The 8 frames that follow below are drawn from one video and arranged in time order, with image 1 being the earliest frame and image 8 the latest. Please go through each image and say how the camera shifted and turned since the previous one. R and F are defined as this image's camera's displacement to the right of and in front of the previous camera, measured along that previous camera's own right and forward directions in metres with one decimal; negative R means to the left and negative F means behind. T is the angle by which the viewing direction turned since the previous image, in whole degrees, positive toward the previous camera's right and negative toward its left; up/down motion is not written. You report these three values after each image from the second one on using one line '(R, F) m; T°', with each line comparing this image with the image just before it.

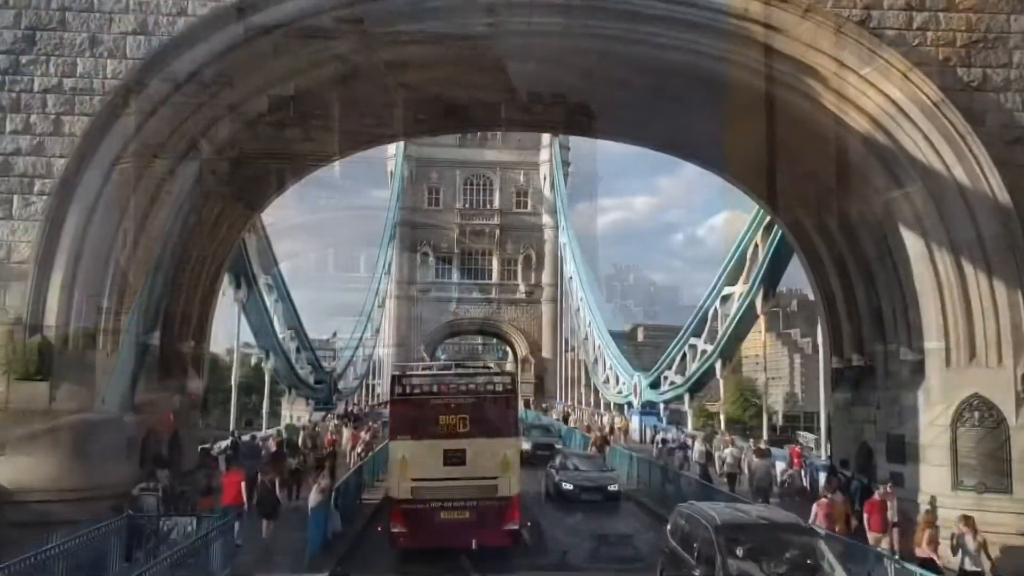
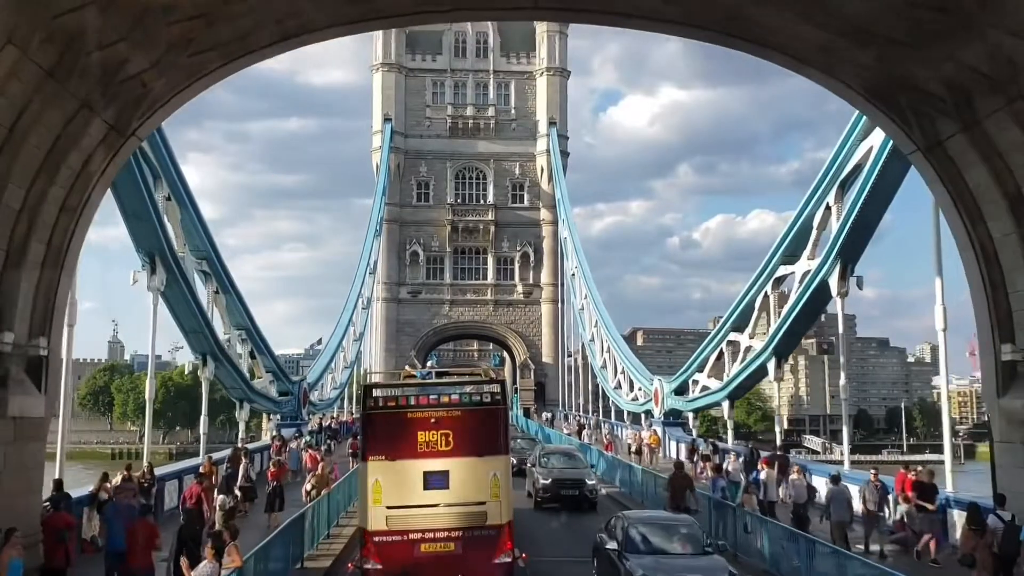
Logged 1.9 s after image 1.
(-0.1, +4.6) m; 0°
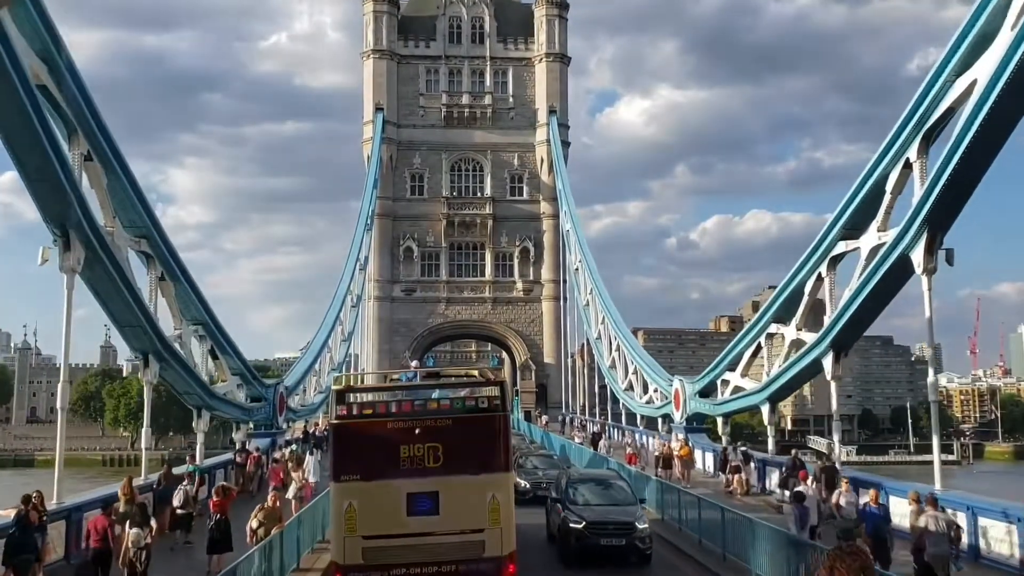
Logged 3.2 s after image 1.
(-0.1, +3.0) m; 0°
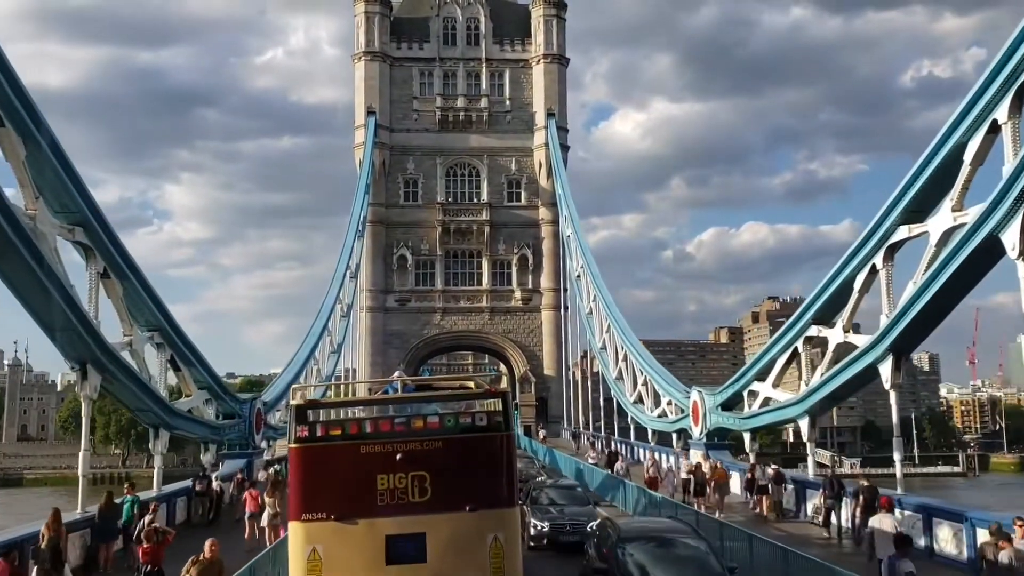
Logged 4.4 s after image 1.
(-0.1, +2.2) m; 0°
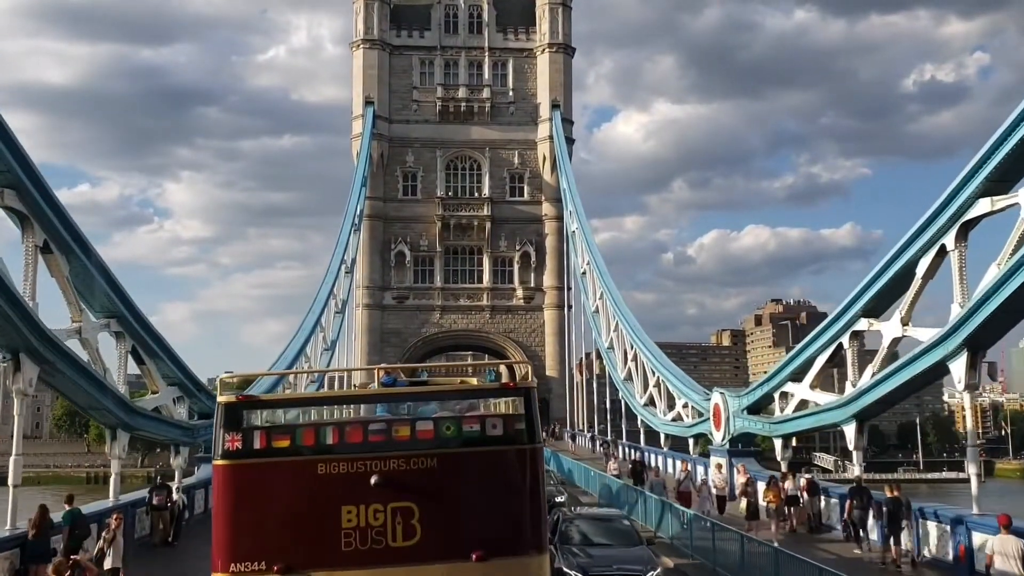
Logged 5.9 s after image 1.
(-0.1, +1.9) m; 0°
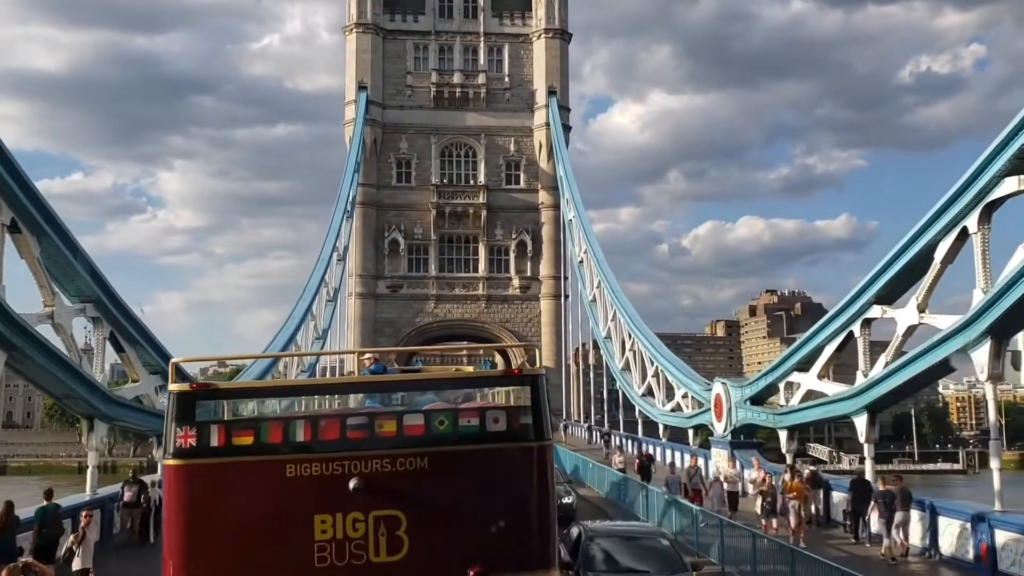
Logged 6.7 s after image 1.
(0.0, +0.6) m; 0°
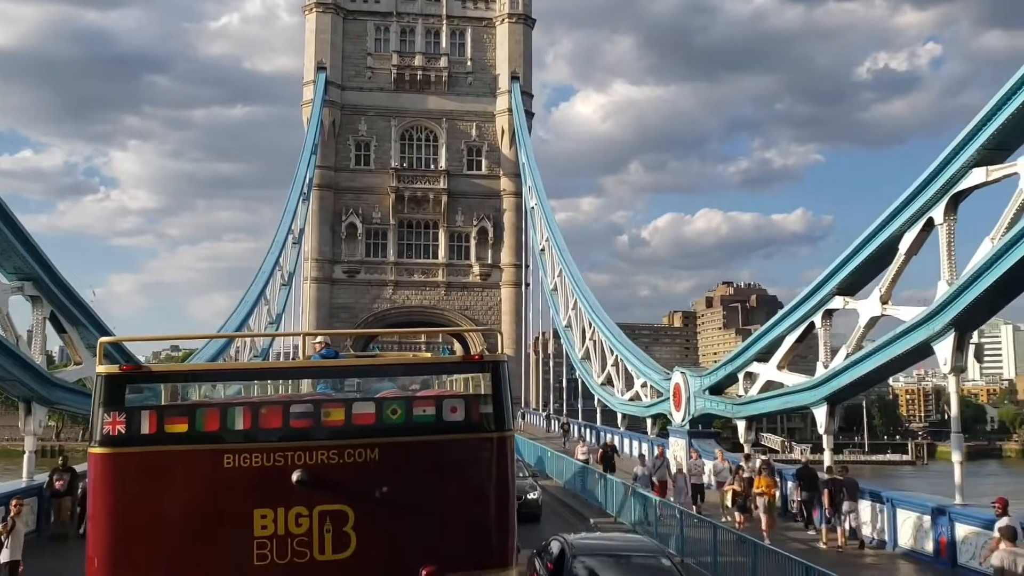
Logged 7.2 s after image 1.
(0.0, +0.3) m; +2°
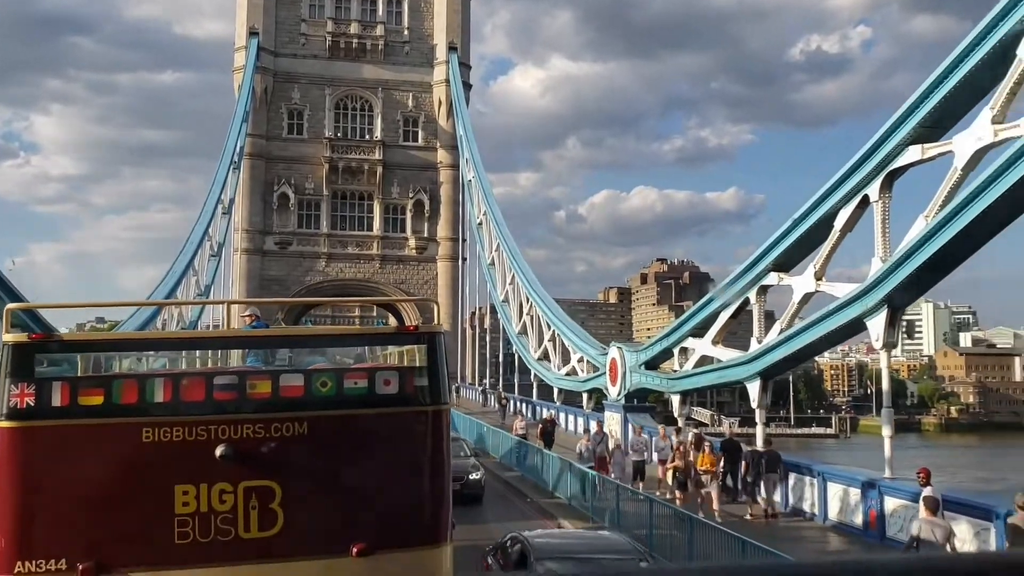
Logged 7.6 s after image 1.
(0.0, +0.2) m; +4°
